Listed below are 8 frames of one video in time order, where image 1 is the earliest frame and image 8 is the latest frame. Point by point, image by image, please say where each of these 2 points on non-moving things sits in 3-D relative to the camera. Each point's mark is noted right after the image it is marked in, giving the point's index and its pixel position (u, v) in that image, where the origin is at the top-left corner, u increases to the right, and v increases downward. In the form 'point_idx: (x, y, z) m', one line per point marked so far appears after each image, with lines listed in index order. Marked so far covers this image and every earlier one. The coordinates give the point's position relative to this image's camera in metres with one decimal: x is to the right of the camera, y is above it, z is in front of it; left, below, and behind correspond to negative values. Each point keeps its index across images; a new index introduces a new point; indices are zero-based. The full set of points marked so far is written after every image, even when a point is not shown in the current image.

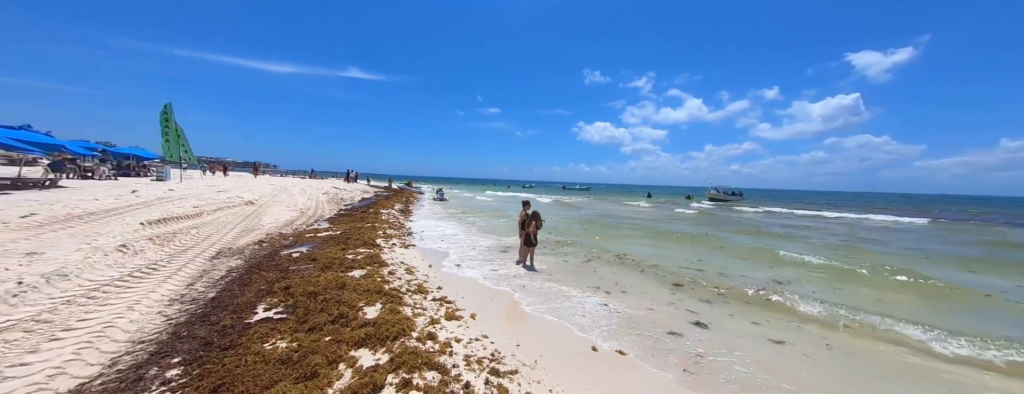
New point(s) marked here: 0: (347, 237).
0: (-6.2, -1.5, +10.7) m
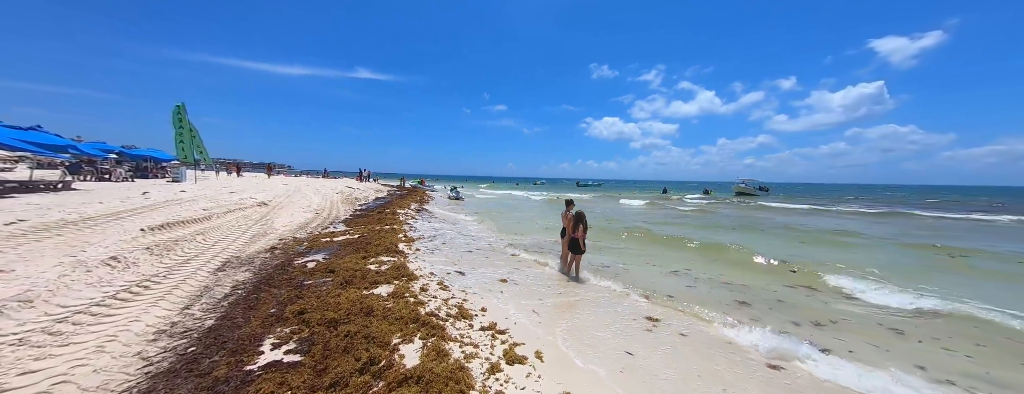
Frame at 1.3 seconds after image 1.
0: (-4.9, -1.5, +9.6) m
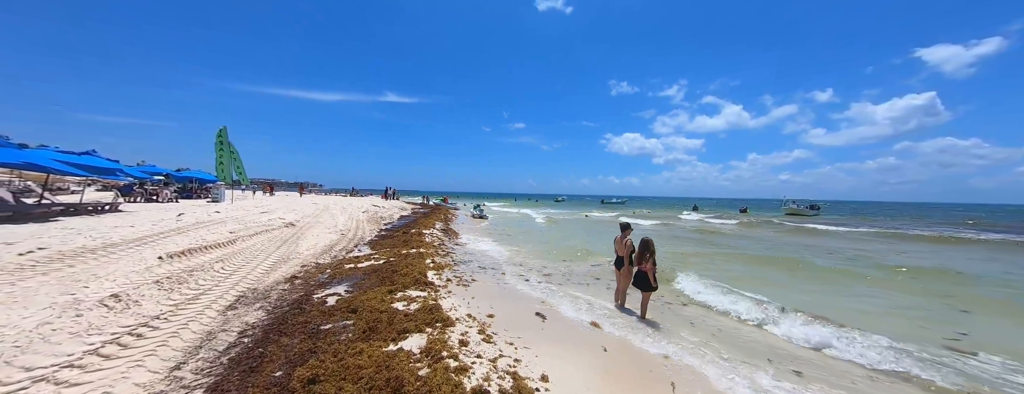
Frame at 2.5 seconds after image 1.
0: (-3.7, -2.2, +8.7) m
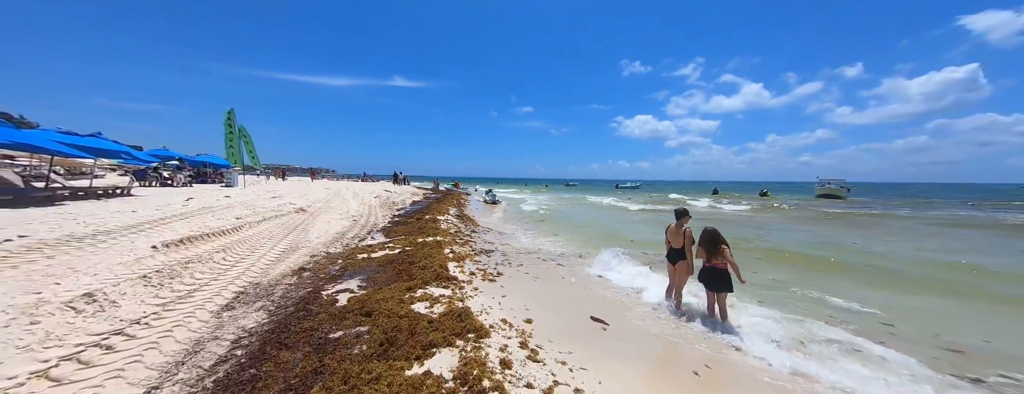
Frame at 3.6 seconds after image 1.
0: (-2.9, -1.8, +7.8) m
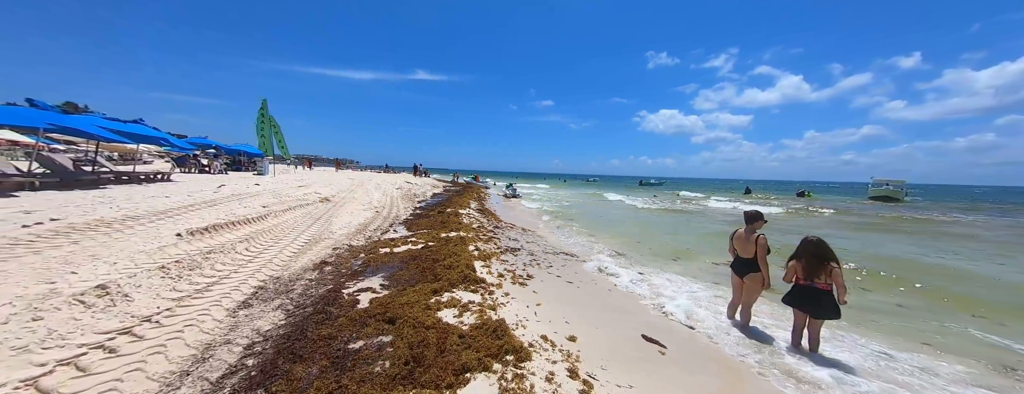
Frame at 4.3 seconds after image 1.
0: (-2.1, -1.6, +7.3) m
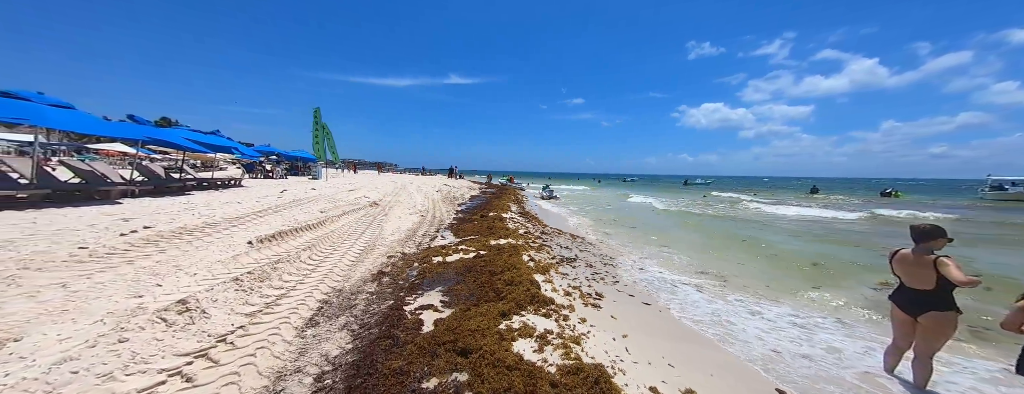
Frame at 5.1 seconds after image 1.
0: (-0.6, -1.8, +6.9) m
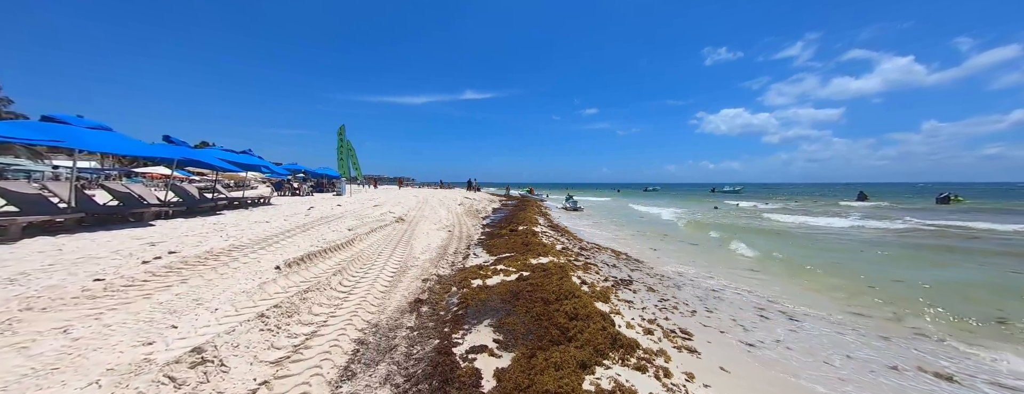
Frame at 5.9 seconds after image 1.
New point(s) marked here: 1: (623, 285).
0: (+0.6, -2.1, +5.9) m
1: (+3.0, -2.3, +7.7) m
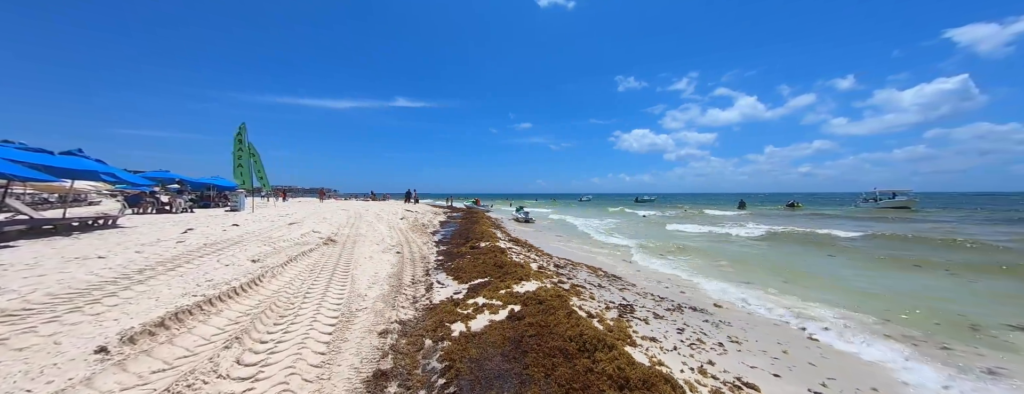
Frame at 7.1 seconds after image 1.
0: (+0.7, -2.4, +4.3) m
1: (+2.6, -2.6, +6.6) m
